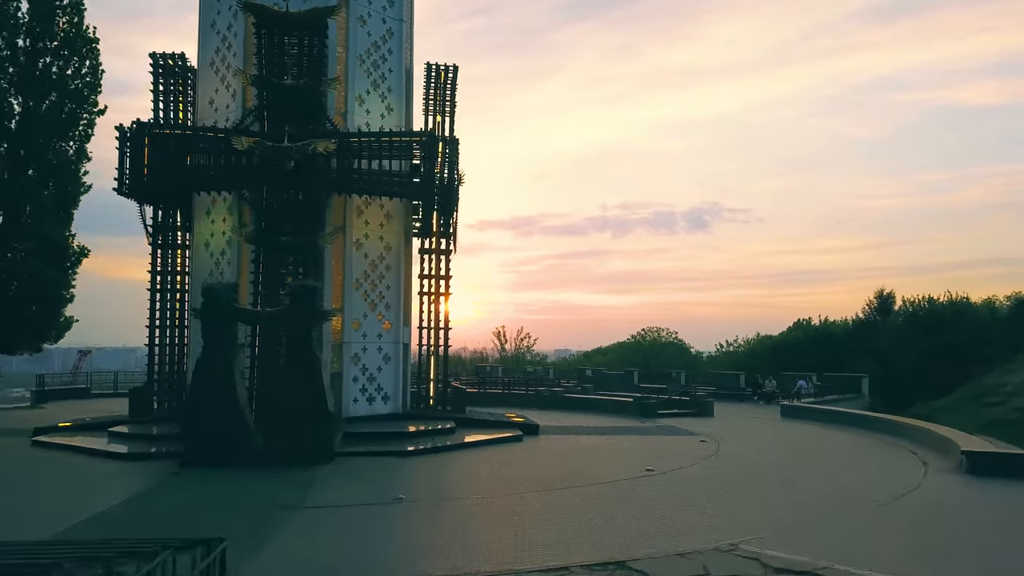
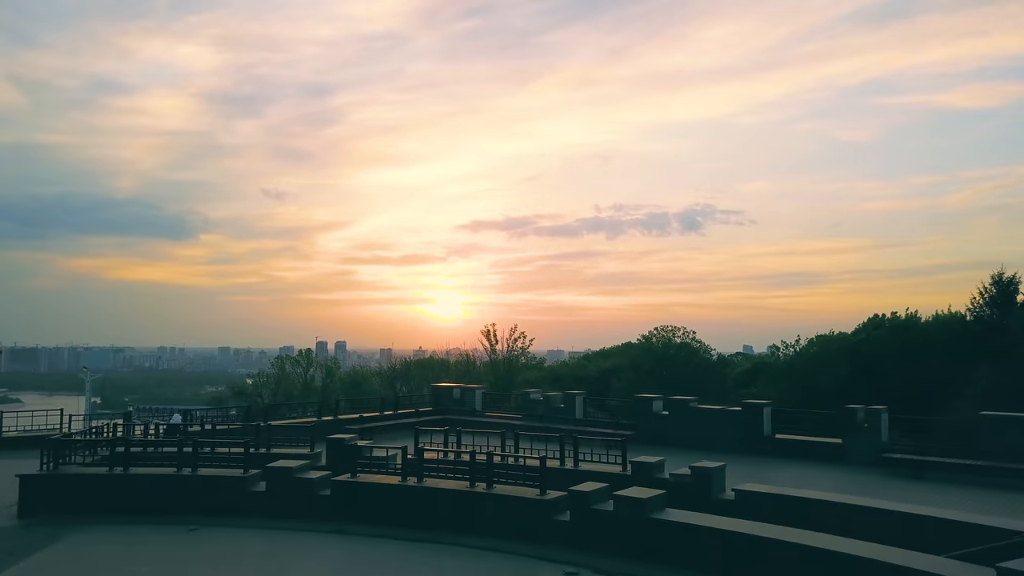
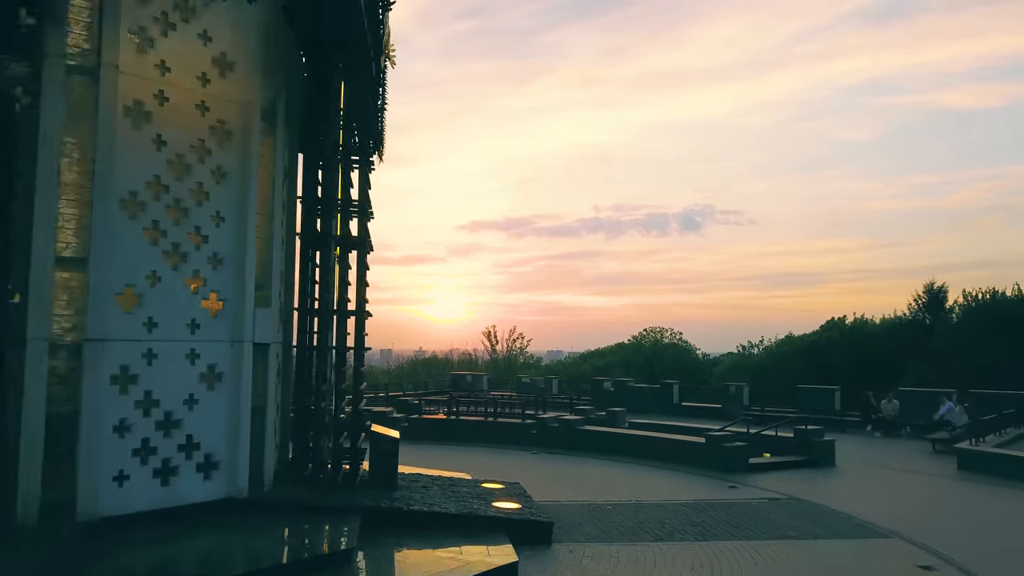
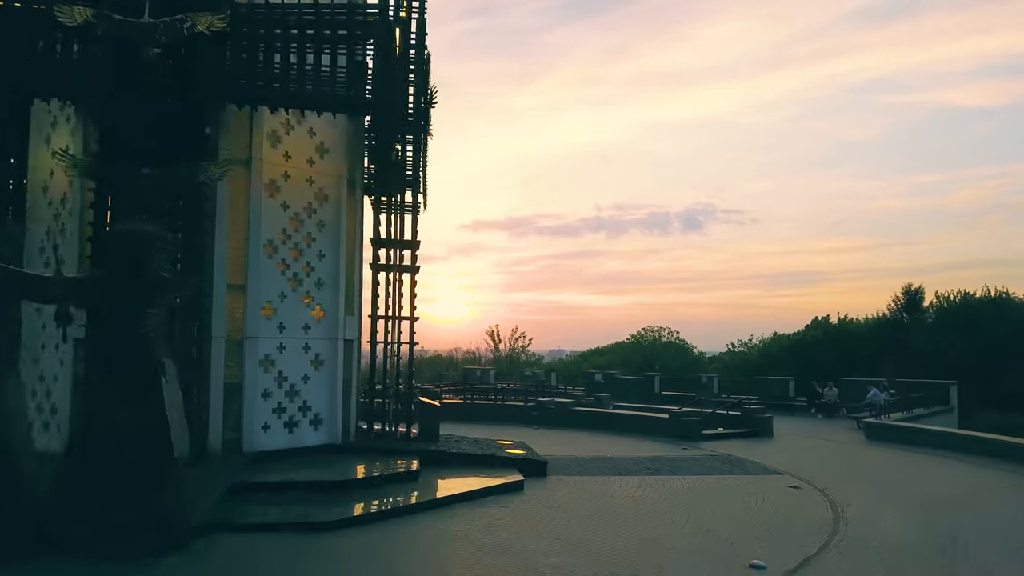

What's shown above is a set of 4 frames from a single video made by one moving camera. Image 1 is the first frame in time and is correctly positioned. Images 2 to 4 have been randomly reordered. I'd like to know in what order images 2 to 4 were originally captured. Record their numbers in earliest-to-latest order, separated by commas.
4, 3, 2
